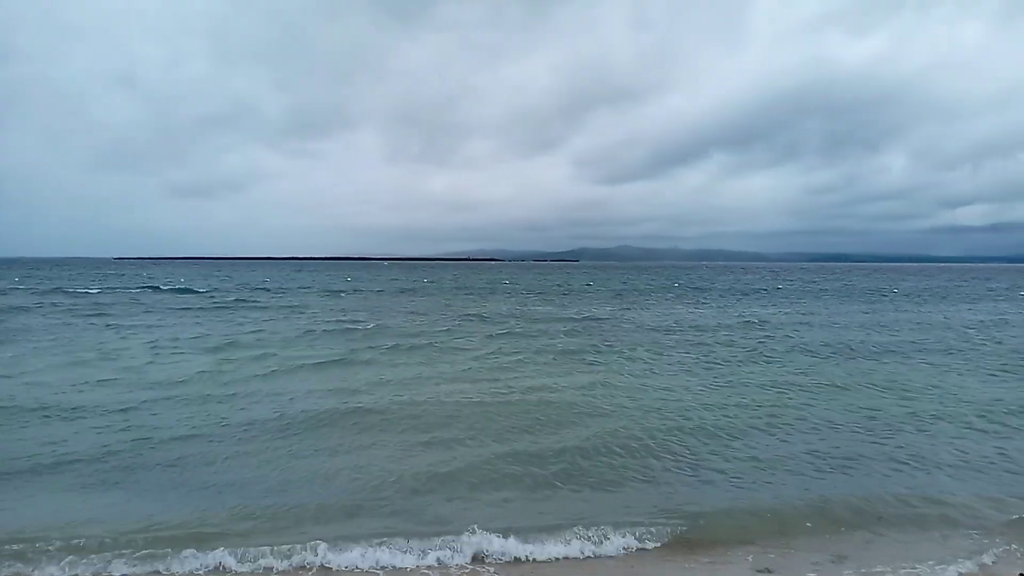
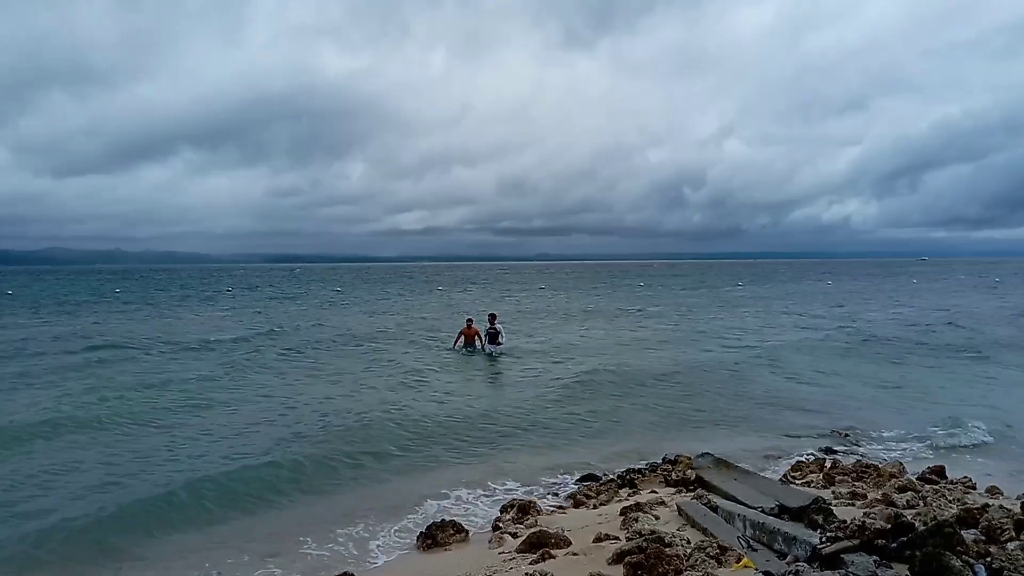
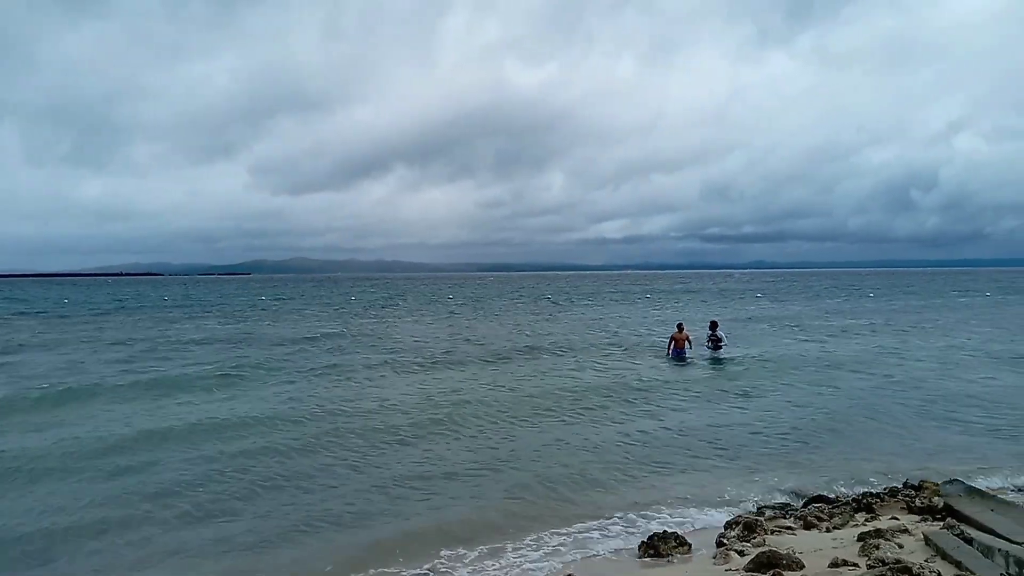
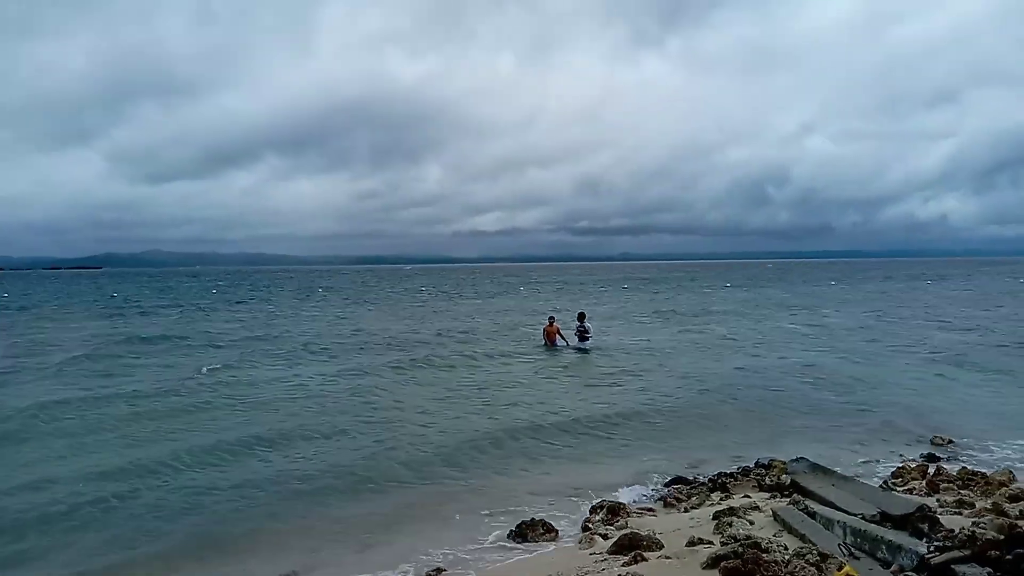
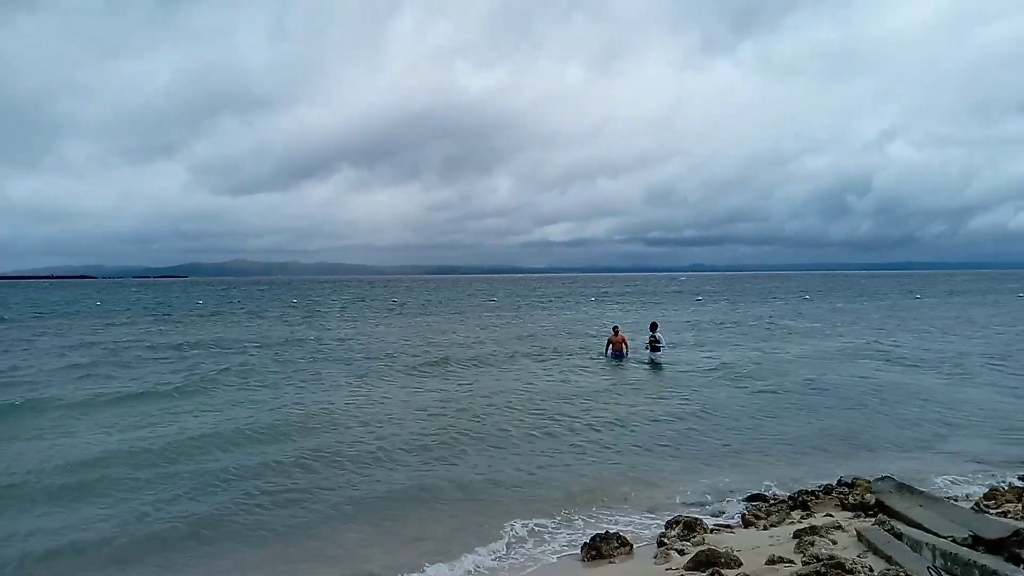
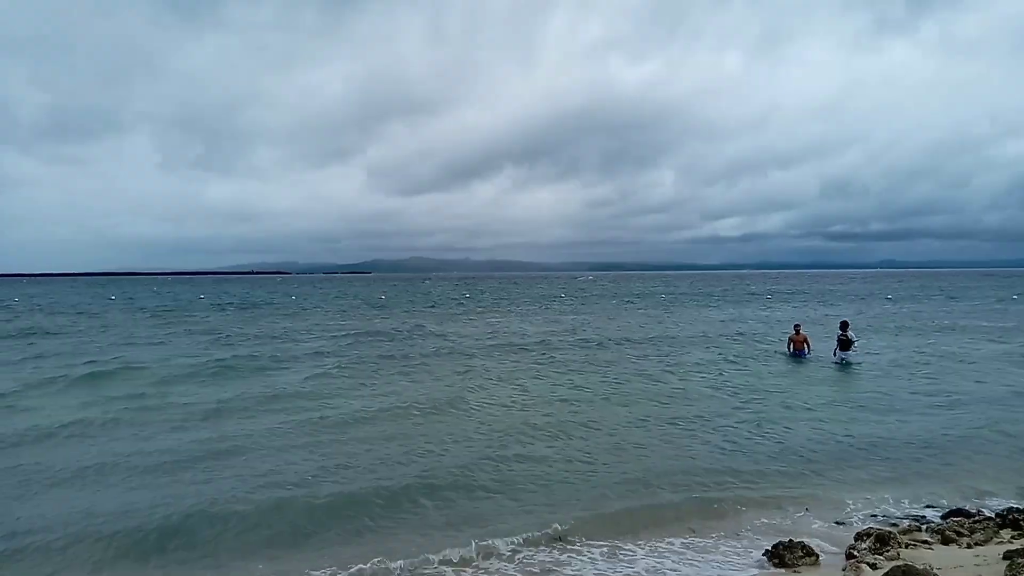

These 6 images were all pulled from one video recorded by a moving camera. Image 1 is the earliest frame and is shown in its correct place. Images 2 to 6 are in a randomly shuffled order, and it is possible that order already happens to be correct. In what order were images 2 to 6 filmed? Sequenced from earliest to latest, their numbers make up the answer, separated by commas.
6, 3, 5, 4, 2
